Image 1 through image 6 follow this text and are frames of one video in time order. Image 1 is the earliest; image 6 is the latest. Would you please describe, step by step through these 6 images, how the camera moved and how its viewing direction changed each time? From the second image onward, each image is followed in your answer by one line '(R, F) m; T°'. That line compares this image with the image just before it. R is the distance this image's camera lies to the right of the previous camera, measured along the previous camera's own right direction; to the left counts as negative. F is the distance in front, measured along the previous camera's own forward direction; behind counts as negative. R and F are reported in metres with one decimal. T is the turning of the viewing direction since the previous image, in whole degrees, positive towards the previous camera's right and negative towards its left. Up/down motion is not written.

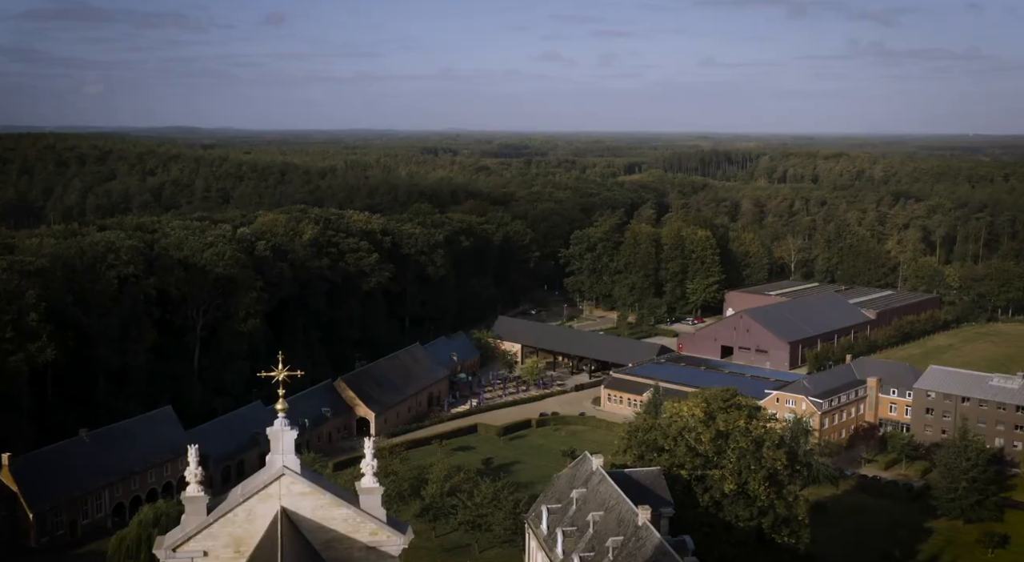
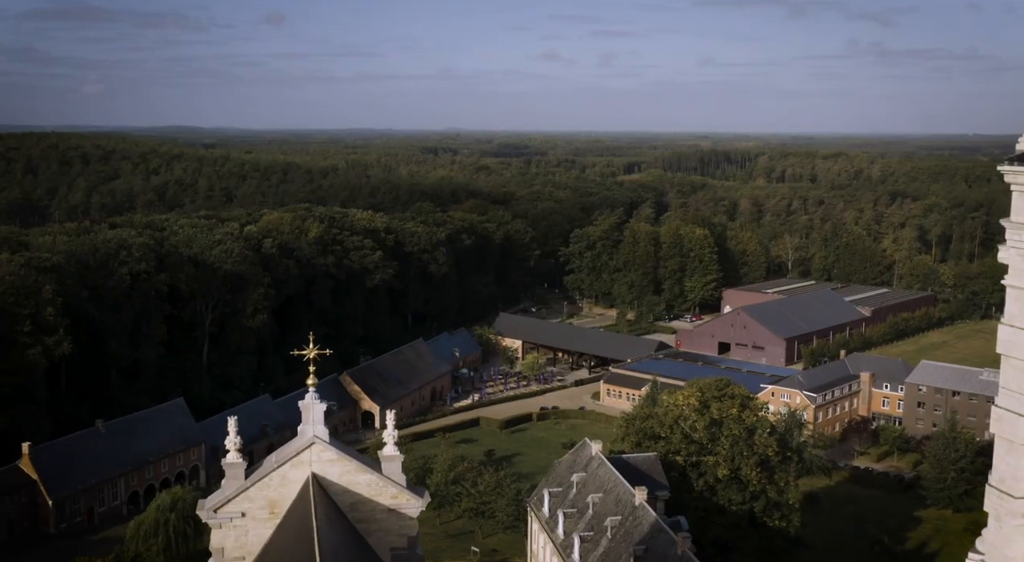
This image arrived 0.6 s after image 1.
(-0.1, -1.1) m; 0°
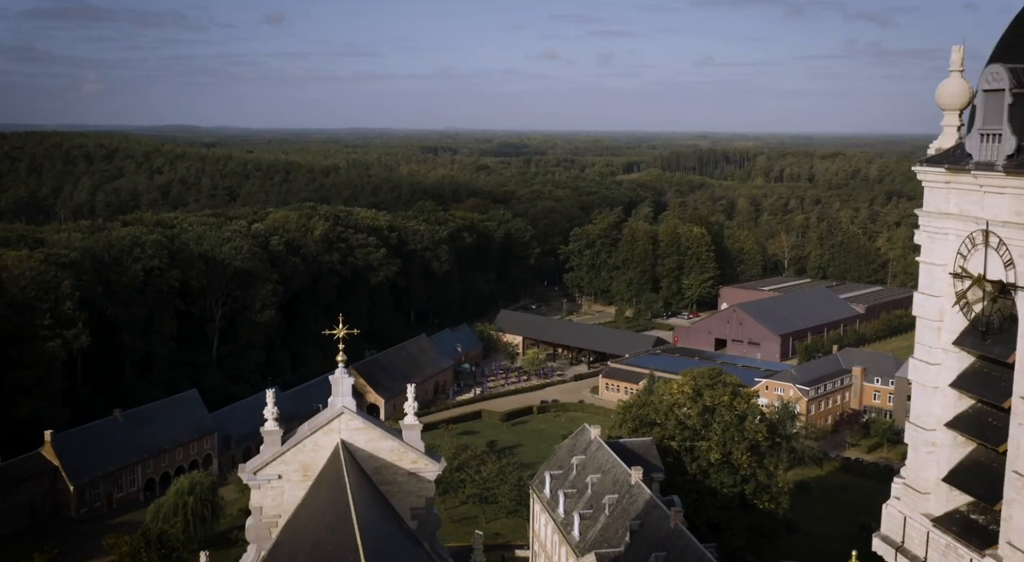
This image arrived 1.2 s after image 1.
(-0.1, -1.4) m; 0°
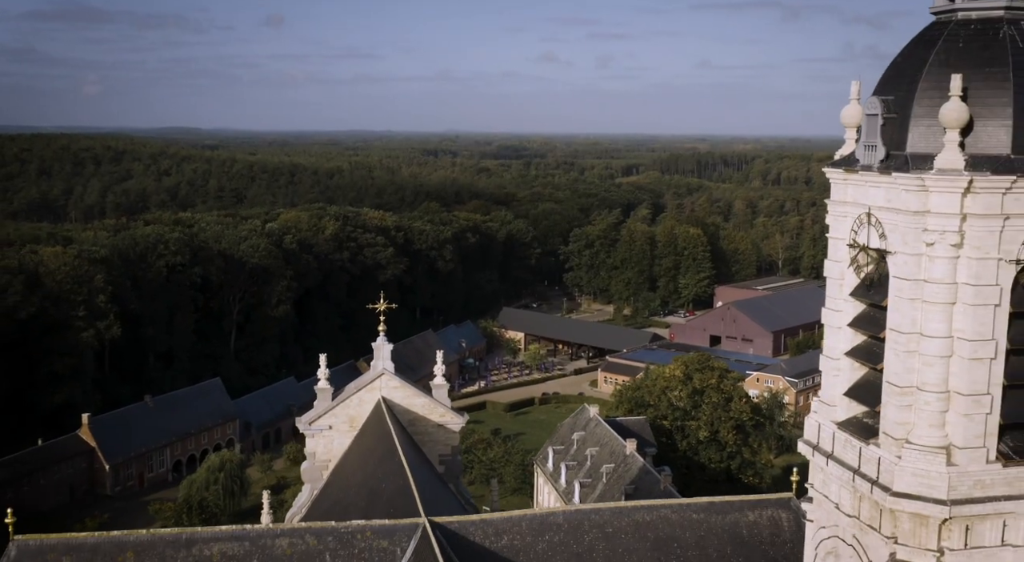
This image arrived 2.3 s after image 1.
(-0.2, -2.5) m; 0°
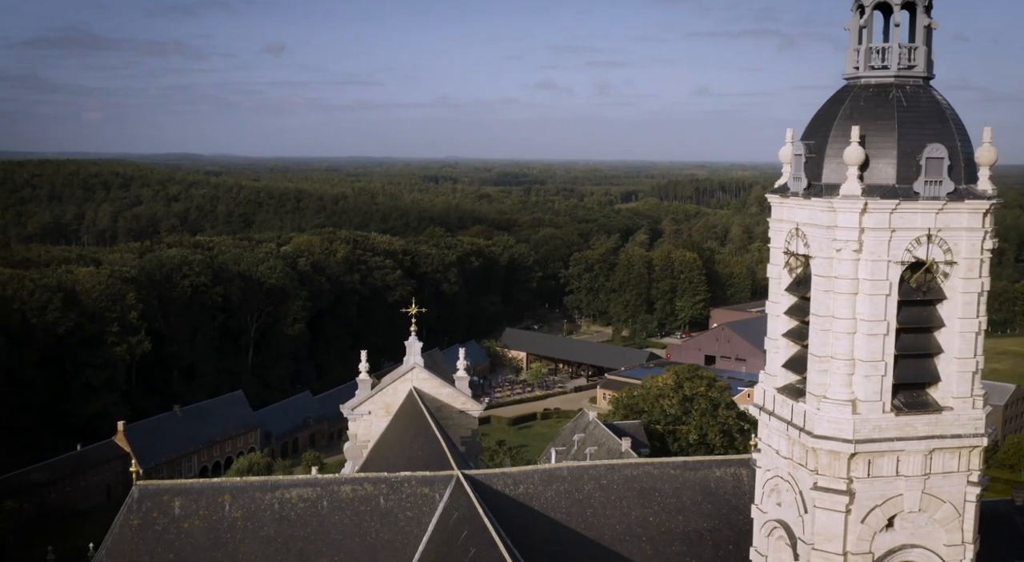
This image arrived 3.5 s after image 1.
(-0.2, -2.8) m; 0°
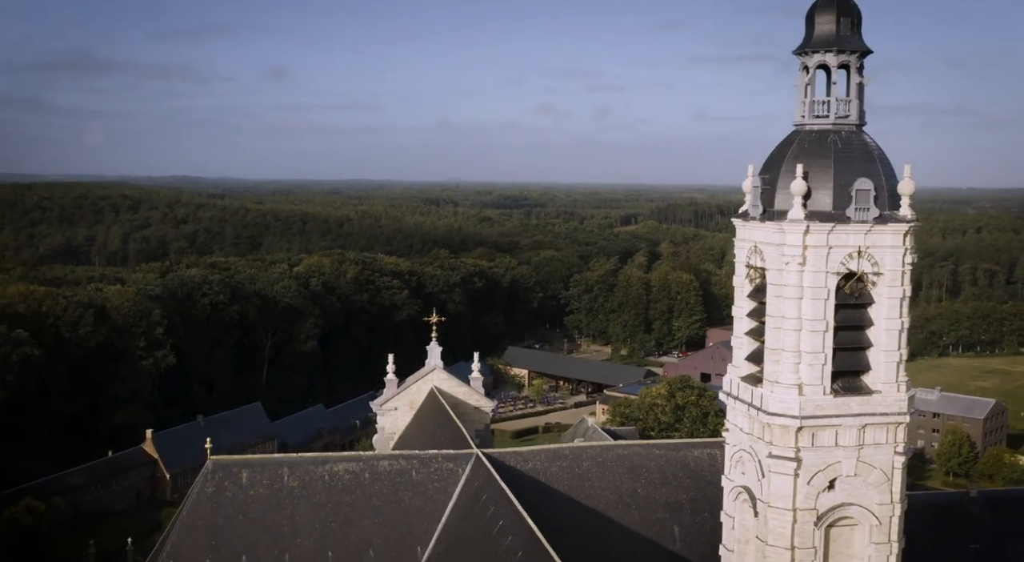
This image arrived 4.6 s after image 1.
(-0.2, -2.6) m; 0°
